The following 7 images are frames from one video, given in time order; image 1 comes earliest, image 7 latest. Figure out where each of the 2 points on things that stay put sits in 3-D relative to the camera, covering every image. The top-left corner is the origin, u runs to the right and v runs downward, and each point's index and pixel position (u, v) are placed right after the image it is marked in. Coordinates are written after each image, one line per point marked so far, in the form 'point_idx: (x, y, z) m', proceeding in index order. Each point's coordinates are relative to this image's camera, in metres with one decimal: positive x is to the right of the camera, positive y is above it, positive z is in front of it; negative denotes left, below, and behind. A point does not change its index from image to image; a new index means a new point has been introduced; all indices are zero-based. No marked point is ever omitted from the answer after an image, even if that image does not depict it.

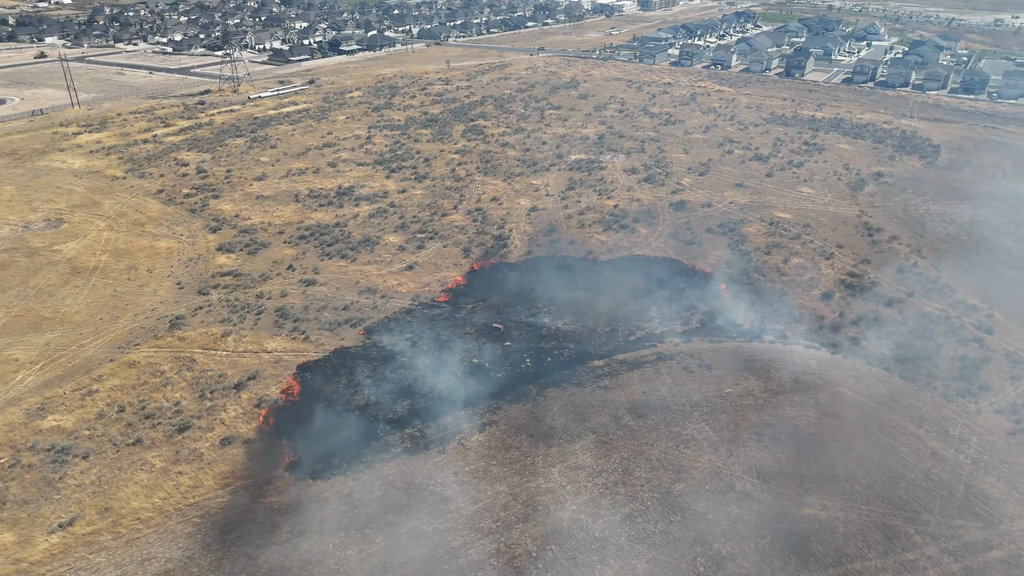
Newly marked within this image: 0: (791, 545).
0: (+6.0, -5.4, +15.5) m
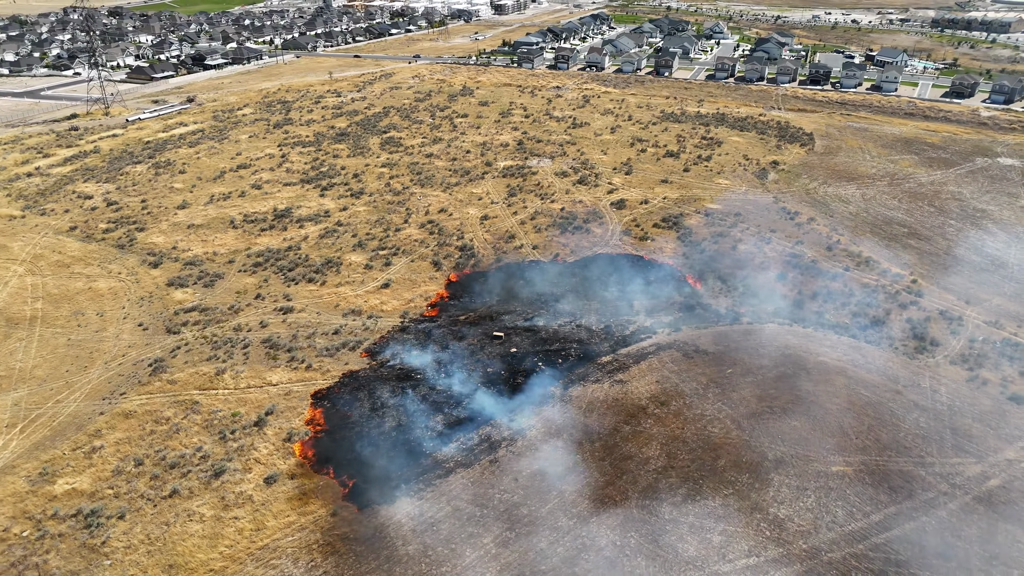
0: (+7.7, -5.0, +17.6) m
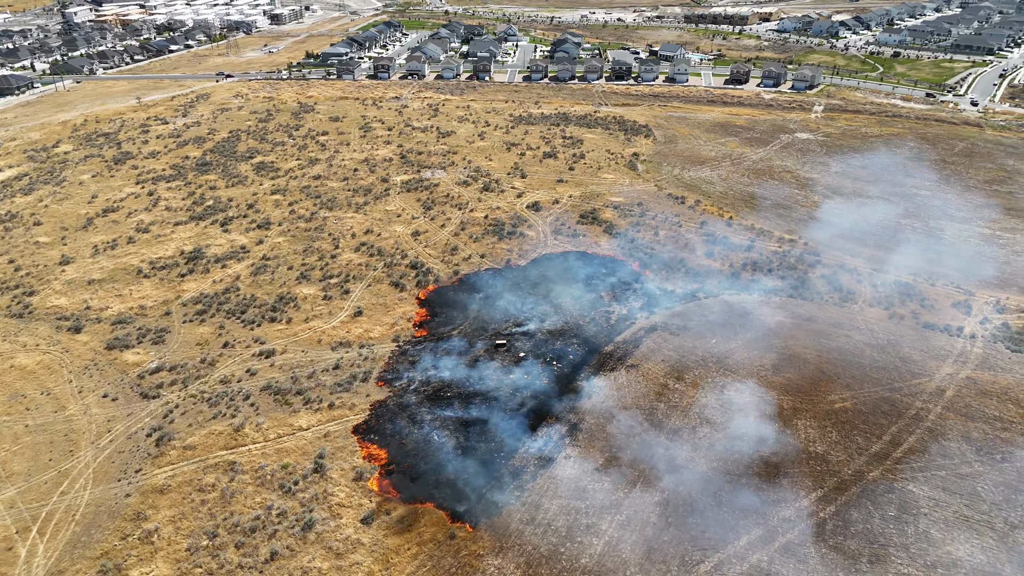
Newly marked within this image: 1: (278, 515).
0: (+9.7, -4.0, +21.2) m
1: (-5.8, -5.7, +18.4) m
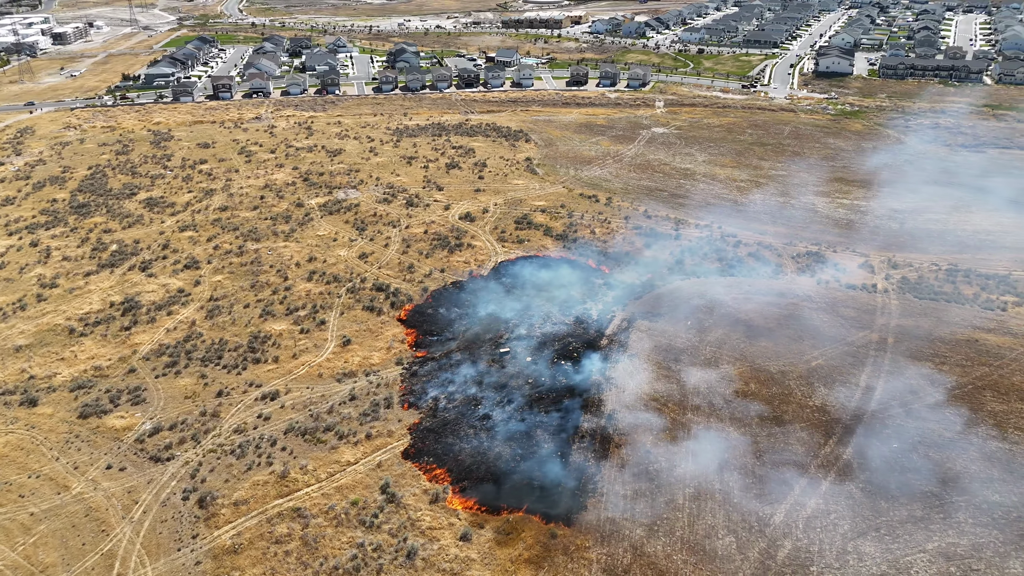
0: (+10.7, -3.1, +24.8) m
1: (-3.4, -6.5, +18.4) m
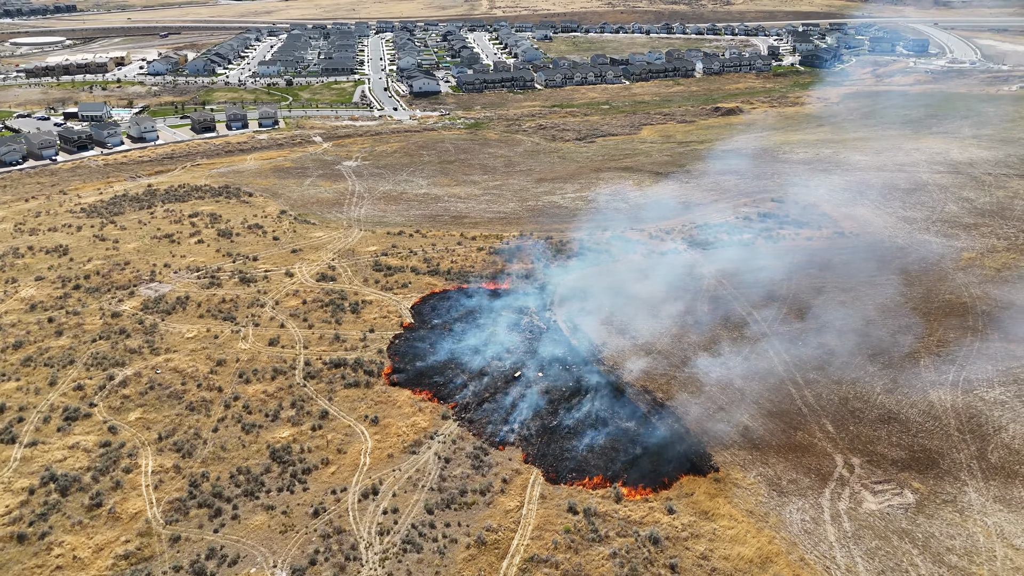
0: (+9.9, -1.4, +34.0) m
1: (+3.3, -7.5, +21.1) m
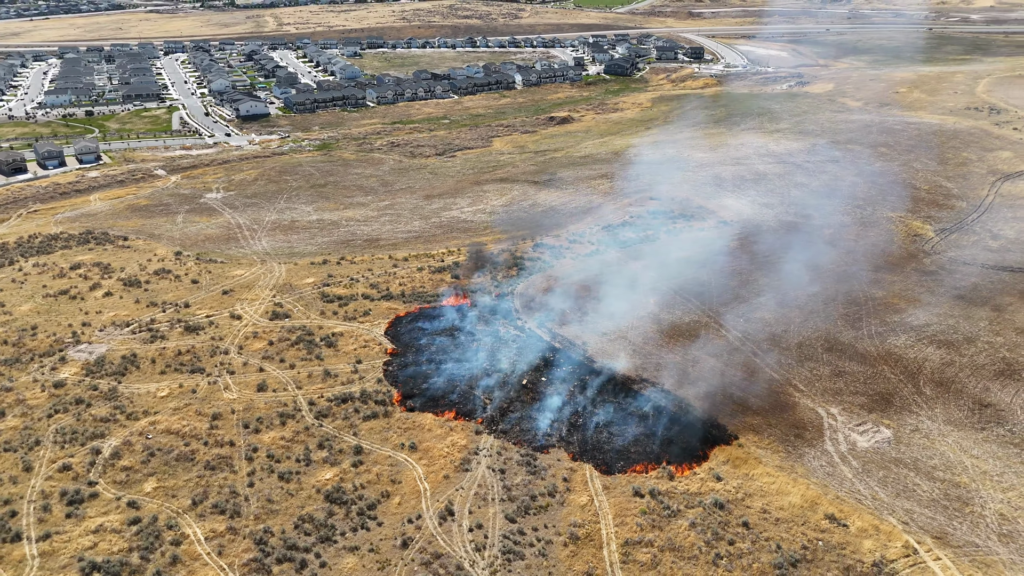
0: (+8.3, -0.9, +37.9) m
1: (+6.0, -7.4, +23.6) m
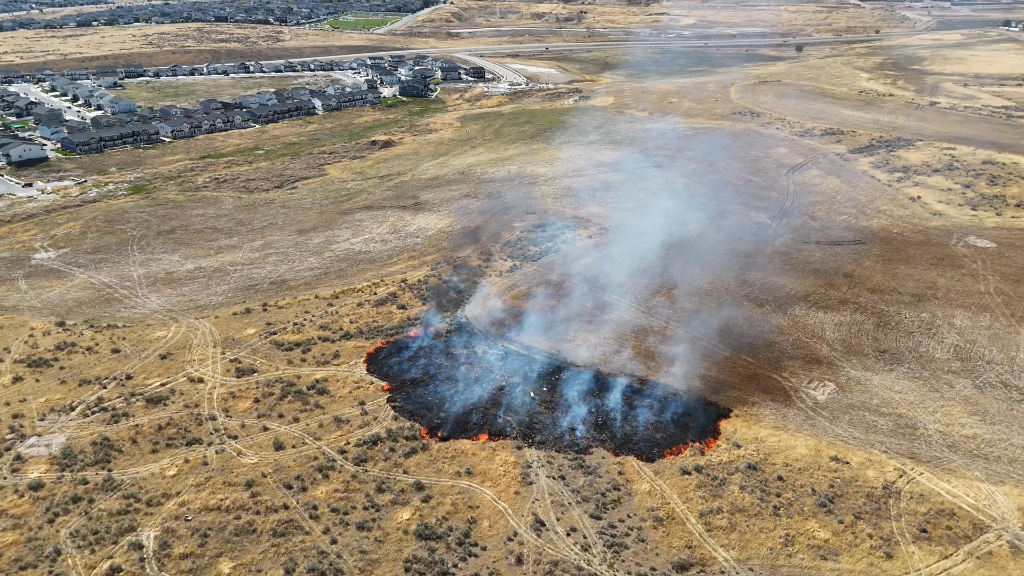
0: (+5.7, -1.1, +41.8) m
1: (+8.7, -7.2, +27.5) m
